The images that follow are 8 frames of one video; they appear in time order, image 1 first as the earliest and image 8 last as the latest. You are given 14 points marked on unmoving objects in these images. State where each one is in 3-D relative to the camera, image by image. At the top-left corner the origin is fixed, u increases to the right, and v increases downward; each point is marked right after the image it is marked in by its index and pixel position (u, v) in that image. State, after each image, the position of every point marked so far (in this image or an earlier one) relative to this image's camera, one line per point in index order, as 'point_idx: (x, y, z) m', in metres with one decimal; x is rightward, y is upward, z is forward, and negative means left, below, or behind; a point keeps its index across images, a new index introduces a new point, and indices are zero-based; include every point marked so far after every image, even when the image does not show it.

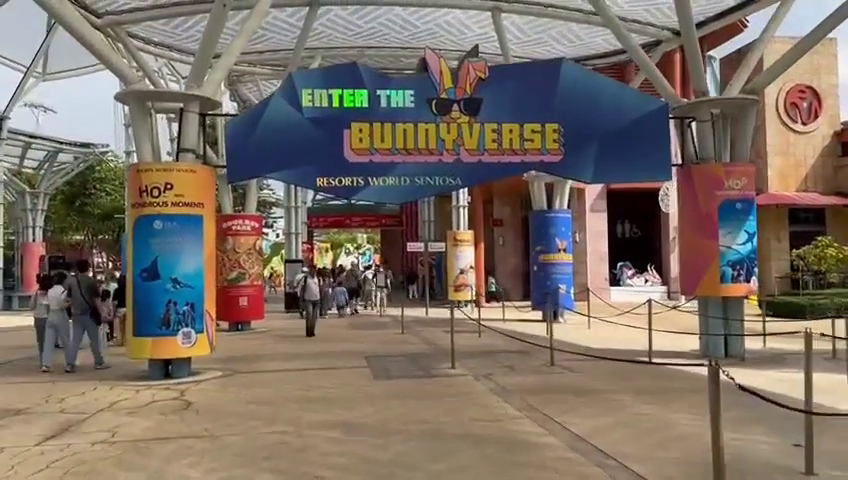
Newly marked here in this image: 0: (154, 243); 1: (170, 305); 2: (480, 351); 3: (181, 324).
0: (-4.9, 0.0, +12.4) m
1: (-4.7, -1.2, +12.5) m
2: (+1.2, -2.5, +14.9) m
3: (-4.5, -1.6, +12.5) m
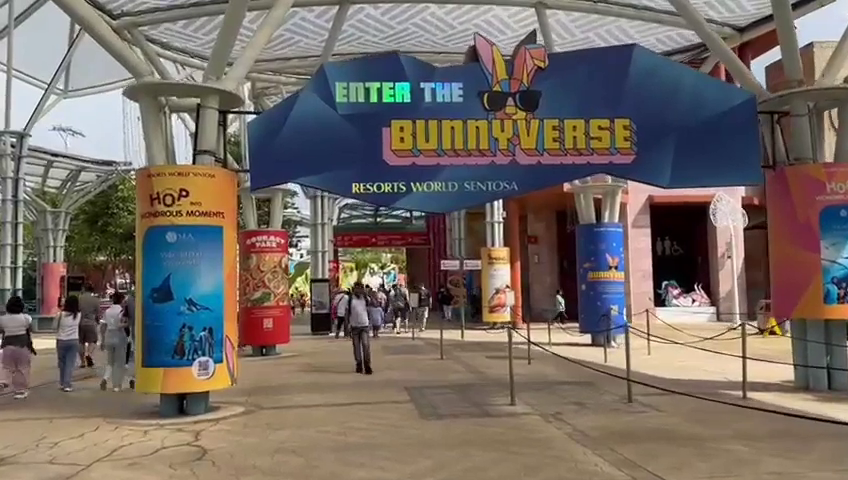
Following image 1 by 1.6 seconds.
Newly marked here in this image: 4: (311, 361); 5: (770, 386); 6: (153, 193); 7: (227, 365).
0: (-4.1, -0.3, +10.8) m
1: (-3.8, -1.4, +10.8) m
2: (+2.2, -2.7, +12.9) m
3: (-3.6, -1.8, +10.8) m
4: (-3.1, -3.3, +18.4) m
5: (+6.3, -2.7, +12.4) m
6: (-4.3, +0.7, +10.9) m
7: (-3.2, -2.0, +11.1) m
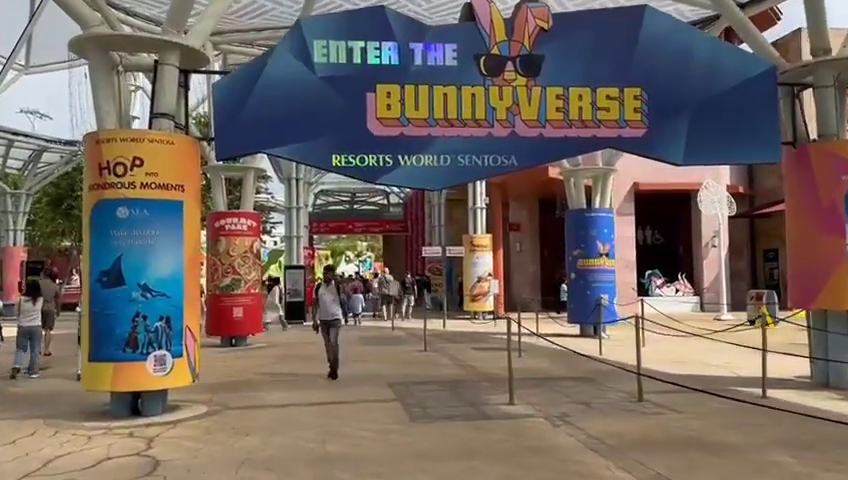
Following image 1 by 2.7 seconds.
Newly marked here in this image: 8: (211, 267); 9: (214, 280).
0: (-4.2, 0.0, +9.4) m
1: (-3.9, -1.1, +9.4) m
2: (+1.9, -2.4, +11.8) m
3: (-3.8, -1.5, +9.4) m
4: (-3.5, -2.8, +17.1) m
5: (+6.1, -2.4, +11.4) m
6: (-4.5, +1.1, +9.4) m
7: (-3.4, -1.7, +9.7) m
8: (-5.9, -0.8, +19.0) m
9: (-5.8, -1.1, +18.9) m
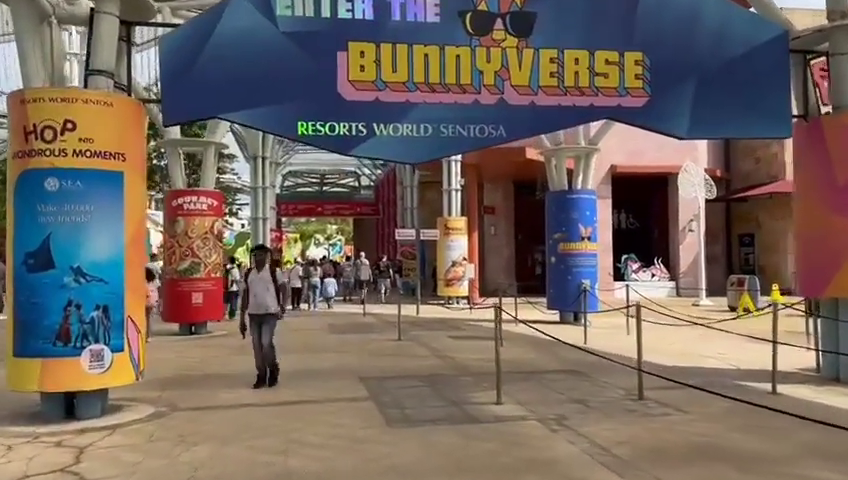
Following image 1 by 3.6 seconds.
0: (-4.5, +0.3, +8.0) m
1: (-4.2, -0.8, +8.1) m
2: (+1.6, -2.1, +10.8) m
3: (-4.0, -1.2, +8.2) m
4: (-4.1, -2.4, +15.9) m
5: (+5.7, -2.1, +10.6) m
6: (-4.7, +1.3, +8.1) m
7: (-3.7, -1.4, +8.5) m
8: (-6.6, -0.3, +17.6) m
9: (-6.5, -0.6, +17.5) m
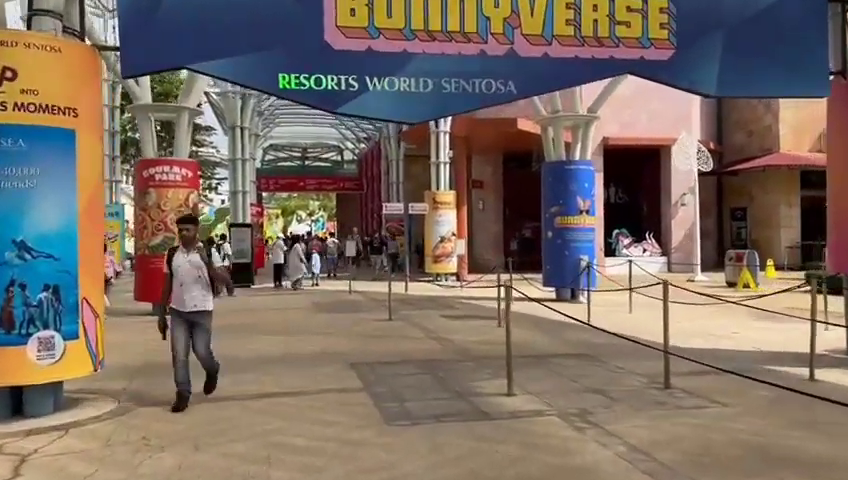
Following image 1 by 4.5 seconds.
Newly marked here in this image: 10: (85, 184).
0: (-4.4, +0.6, +6.8) m
1: (-4.2, -0.5, +6.9) m
2: (+1.5, -1.7, +9.8) m
3: (-4.0, -0.9, +7.0) m
4: (-4.3, -1.8, +14.7) m
5: (+5.7, -1.7, +9.7) m
6: (-4.7, +1.7, +6.8) m
7: (-3.6, -1.1, +7.4) m
8: (-6.8, +0.4, +16.3) m
9: (-6.7, 0.0, +16.2) m
10: (-3.6, +0.6, +7.3) m
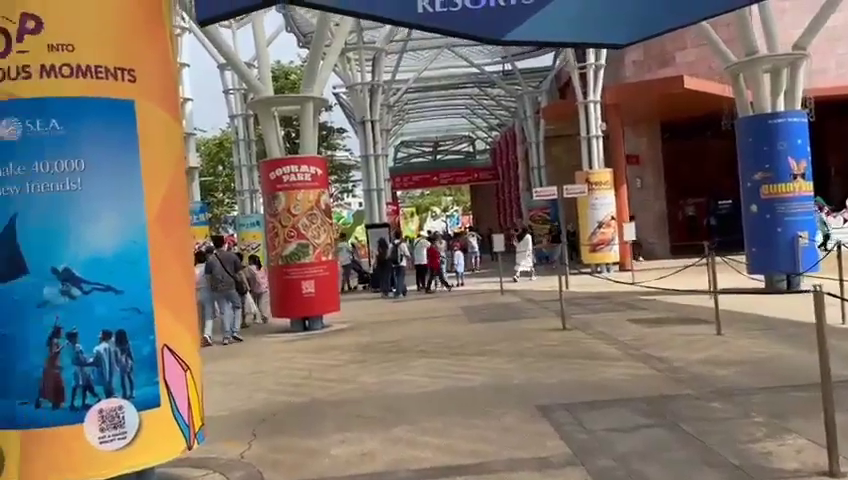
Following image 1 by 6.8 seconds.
0: (-2.9, +0.4, +4.7) m
1: (-2.5, -0.7, +4.8) m
2: (+3.7, -1.4, +6.5) m
3: (-2.3, -1.1, +4.8) m
4: (-1.0, -1.8, +12.5) m
5: (+7.7, -1.1, +5.6) m
6: (-3.2, +1.4, +4.8) m
7: (-1.9, -1.2, +5.1) m
8: (-3.3, +0.2, +14.5) m
9: (-3.2, -0.2, +14.4) m
10: (-2.0, +0.4, +5.1) m
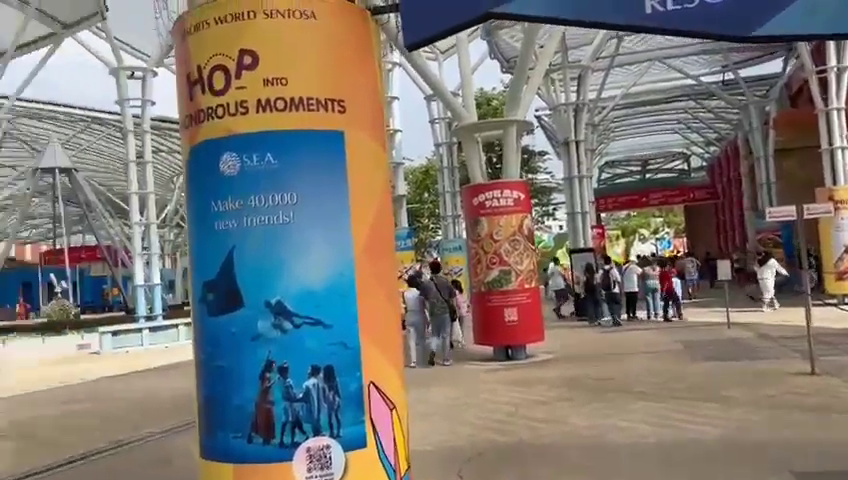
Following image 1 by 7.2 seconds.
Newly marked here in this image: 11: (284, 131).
0: (-1.4, +0.2, +4.9) m
1: (-1.0, -1.0, +4.8) m
2: (+5.4, -1.7, +4.6) m
3: (-0.8, -1.3, +4.8) m
4: (+2.6, -2.3, +11.7) m
5: (+9.0, -1.3, +2.6) m
6: (-1.7, +1.2, +5.0) m
7: (-0.3, -1.5, +4.9) m
8: (+1.0, -0.4, +14.4) m
9: (+1.1, -0.7, +14.2) m
10: (-0.4, +0.2, +5.0) m
11: (-1.0, +0.7, +4.8) m
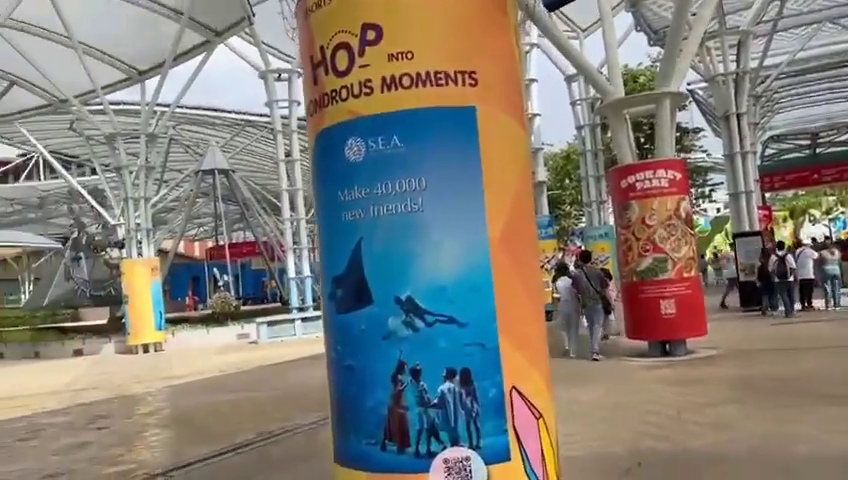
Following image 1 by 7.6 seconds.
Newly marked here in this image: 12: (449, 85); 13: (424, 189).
0: (-0.4, +0.2, +4.6) m
1: (-0.1, -0.9, +4.5) m
2: (+6.2, -1.5, +3.0) m
3: (+0.1, -1.2, +4.4) m
4: (+4.9, -2.1, +10.5) m
5: (+9.3, -1.1, +0.3) m
6: (-0.7, +1.2, +4.8) m
7: (+0.6, -1.4, +4.4) m
8: (+3.9, -0.1, +13.4) m
9: (+3.9, -0.4, +13.2) m
10: (+0.5, +0.3, +4.5) m
11: (-0.1, +0.8, +4.4) m
12: (+0.2, +1.0, +4.4) m
13: (0.0, +0.3, +4.4) m
